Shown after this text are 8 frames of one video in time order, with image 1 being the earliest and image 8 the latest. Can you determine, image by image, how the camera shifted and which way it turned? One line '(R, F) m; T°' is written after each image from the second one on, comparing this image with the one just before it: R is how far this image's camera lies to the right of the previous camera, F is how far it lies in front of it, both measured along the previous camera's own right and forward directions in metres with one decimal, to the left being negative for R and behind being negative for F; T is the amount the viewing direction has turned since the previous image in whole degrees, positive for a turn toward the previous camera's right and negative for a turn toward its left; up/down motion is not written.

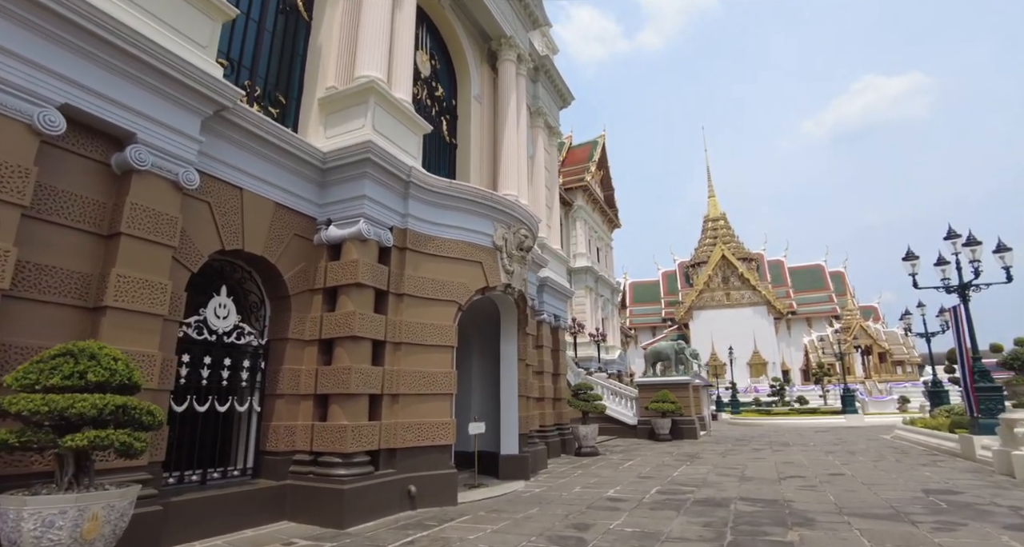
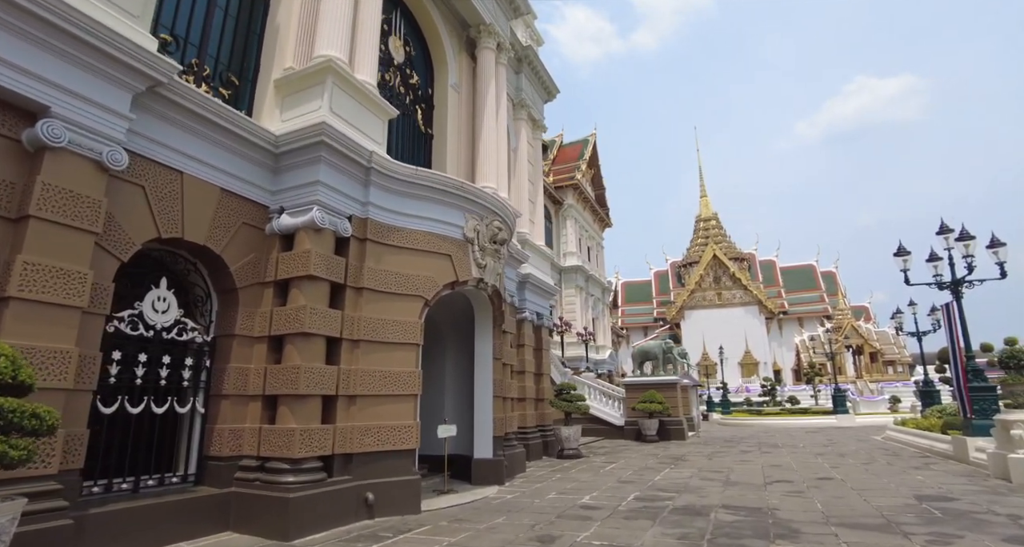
(+0.3, +0.5) m; +1°
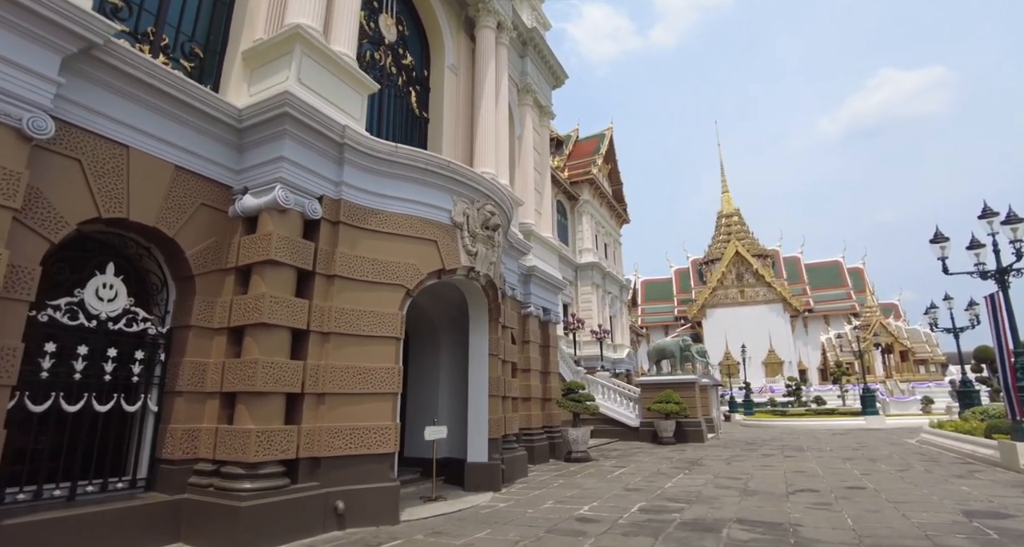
(+0.4, +0.7) m; -2°
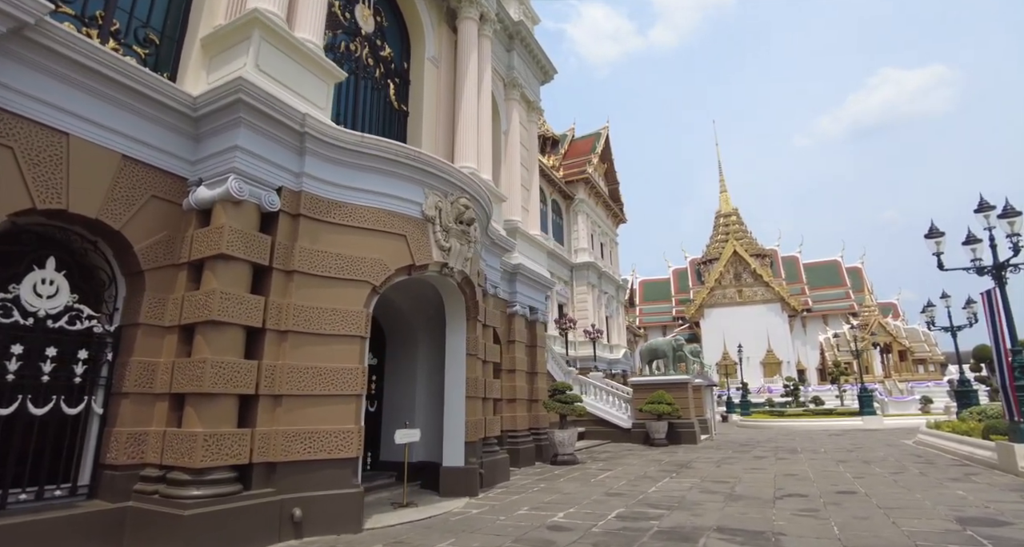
(+0.3, +0.3) m; 0°
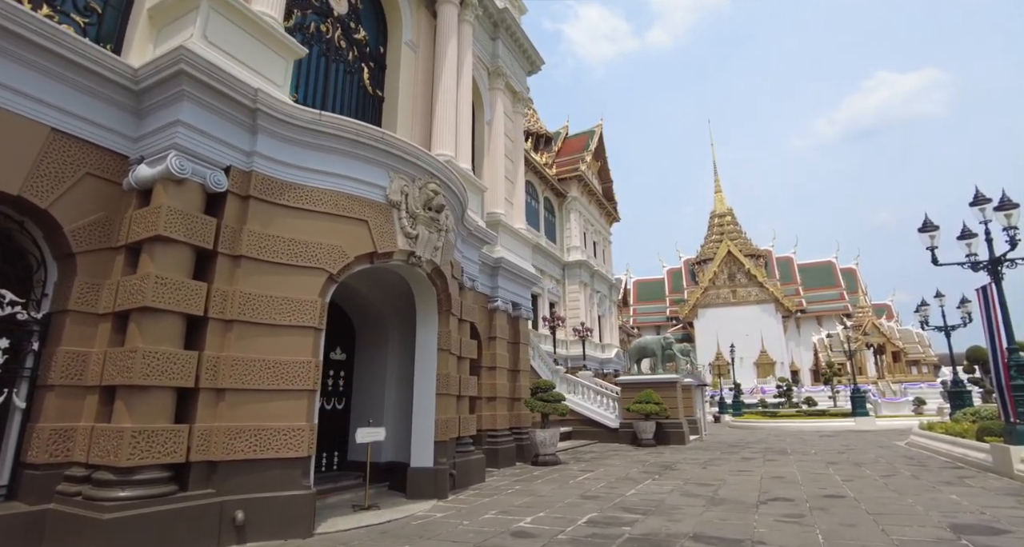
(+0.3, +0.4) m; 0°
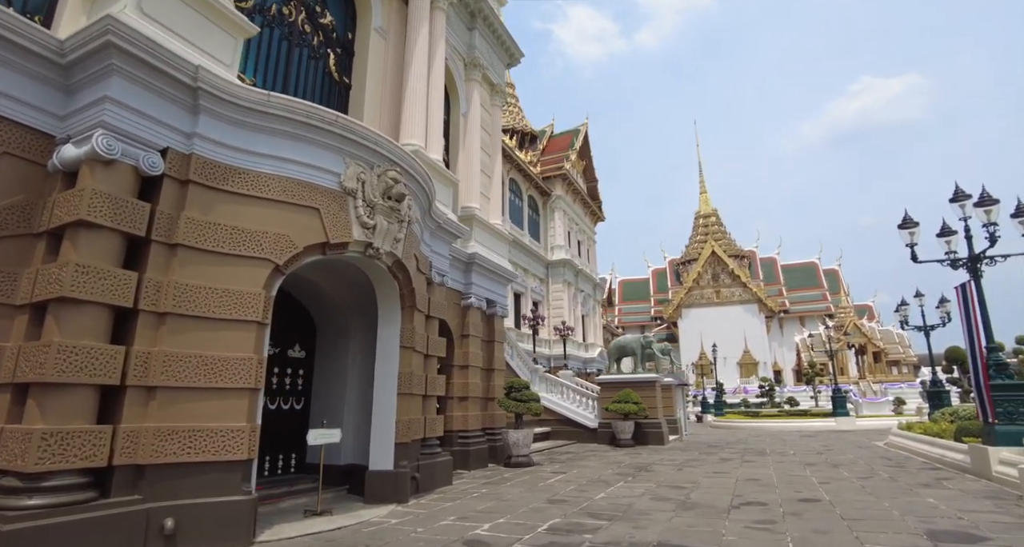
(+0.3, +0.3) m; +1°
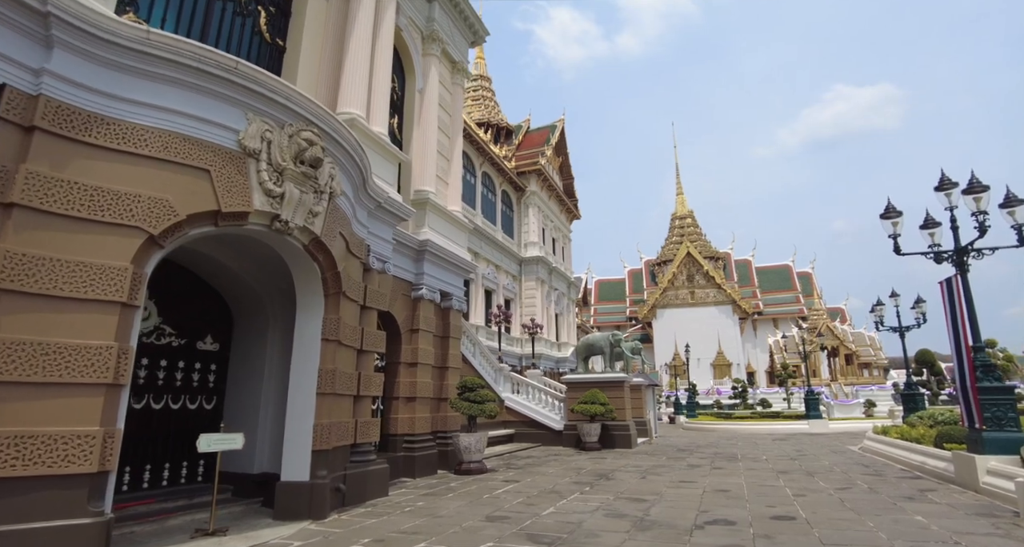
(+0.5, +0.9) m; +2°
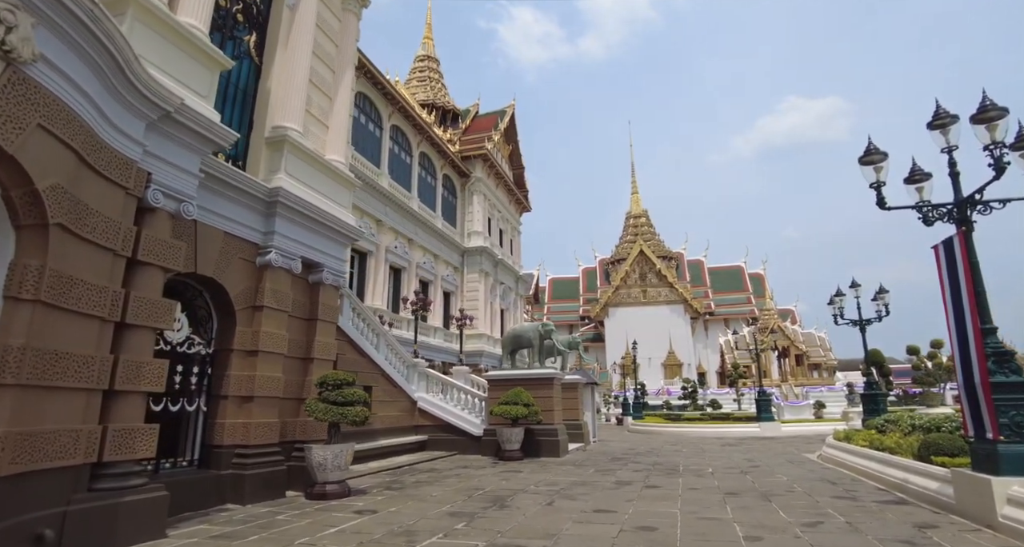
(+1.2, +2.3) m; +4°
